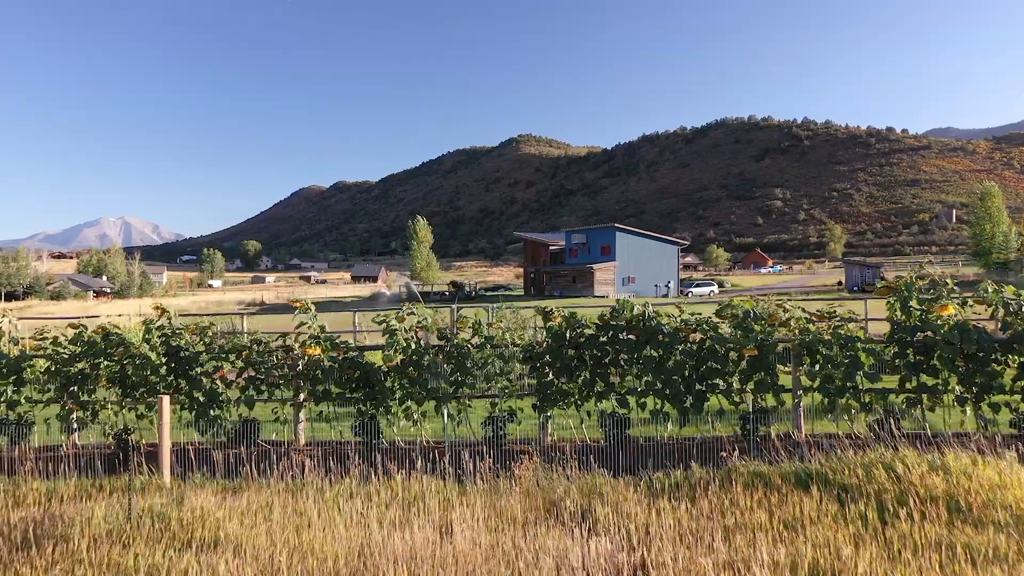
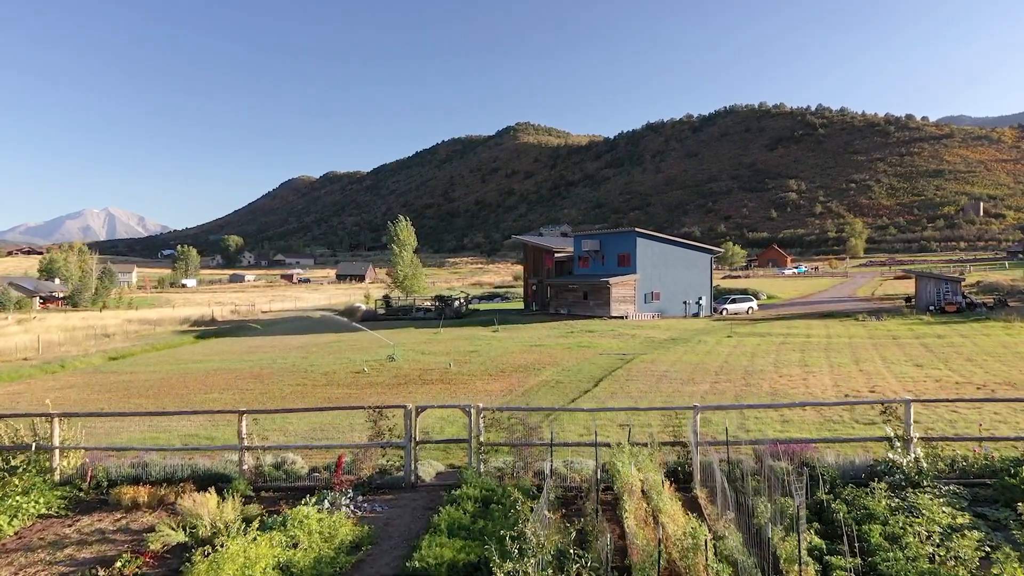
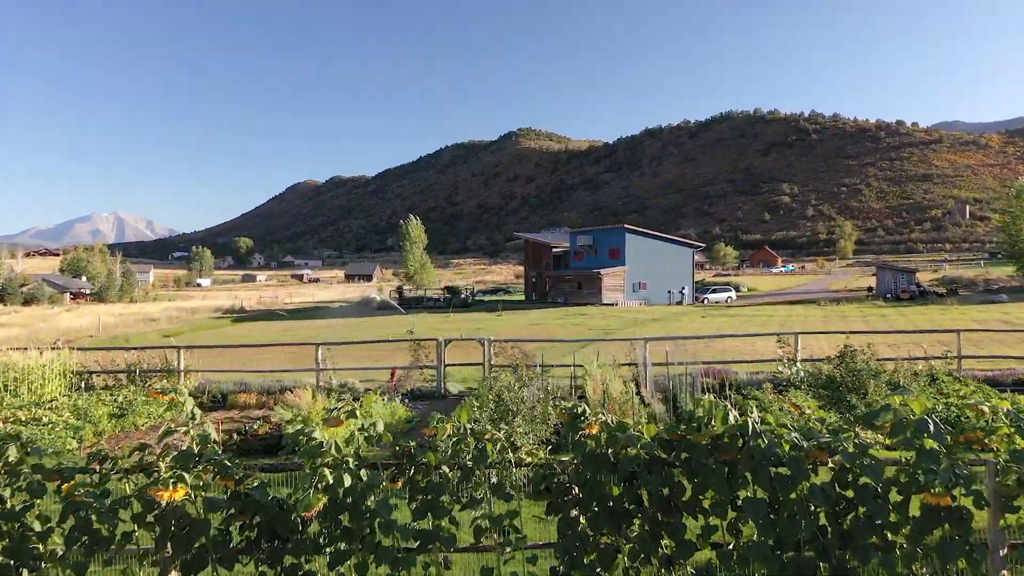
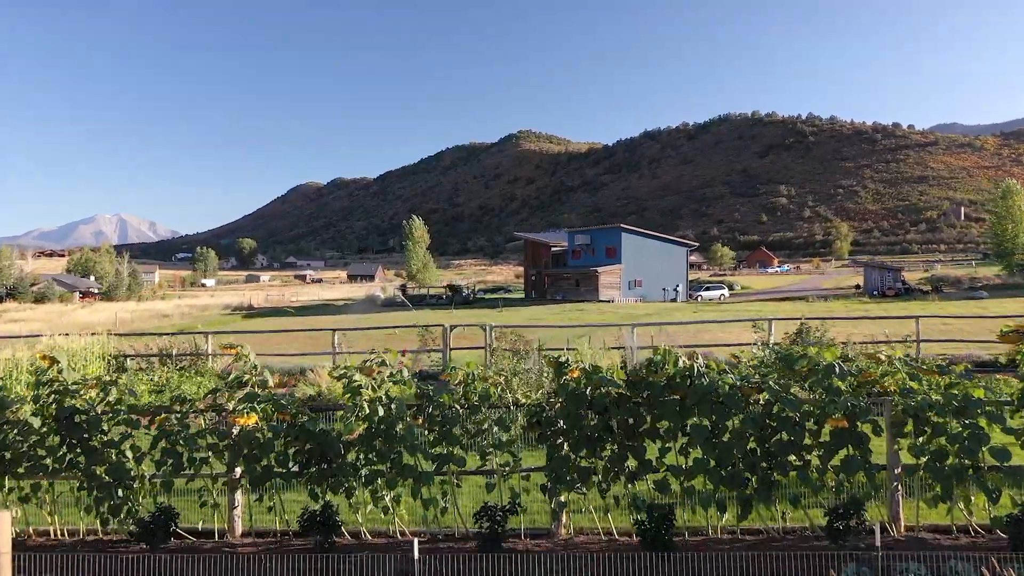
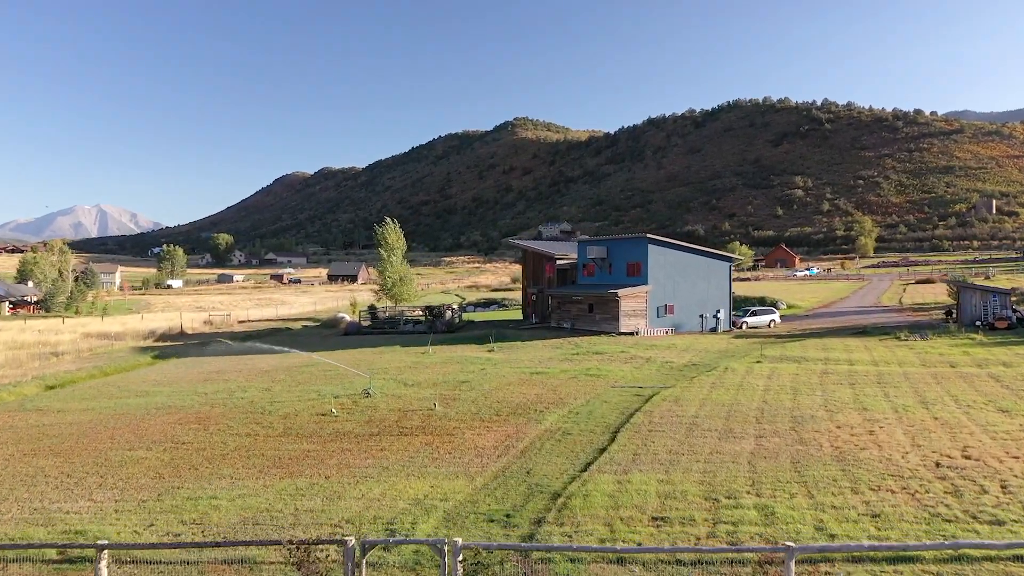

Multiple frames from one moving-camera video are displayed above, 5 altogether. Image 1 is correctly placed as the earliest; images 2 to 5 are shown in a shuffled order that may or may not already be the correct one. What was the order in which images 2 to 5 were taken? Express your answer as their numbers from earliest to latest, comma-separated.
4, 3, 2, 5
